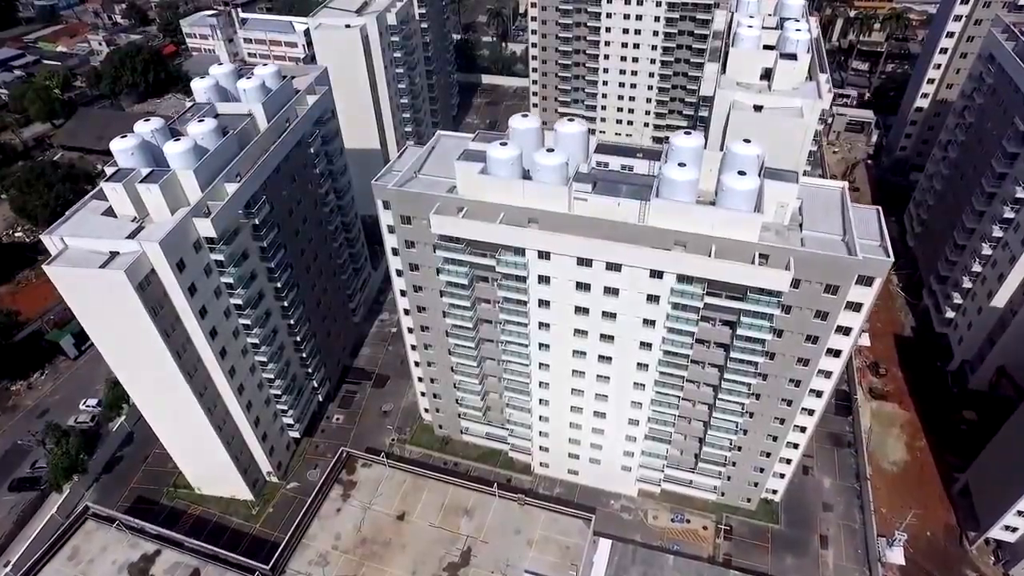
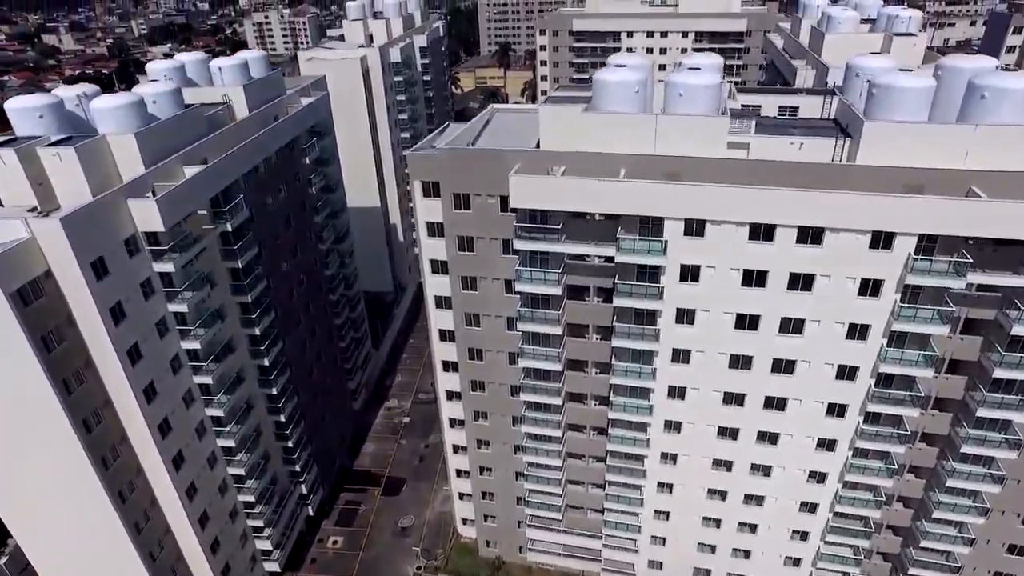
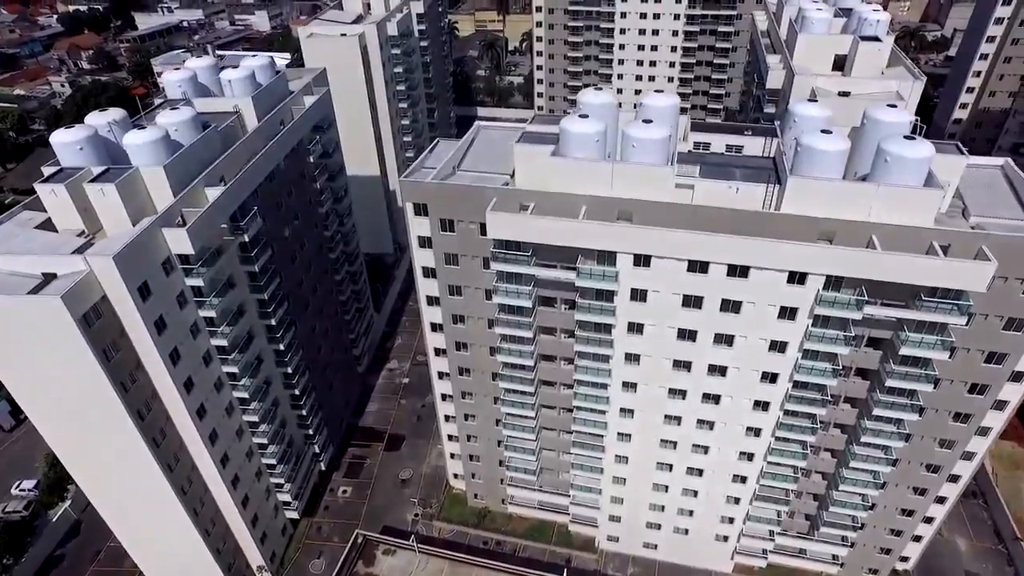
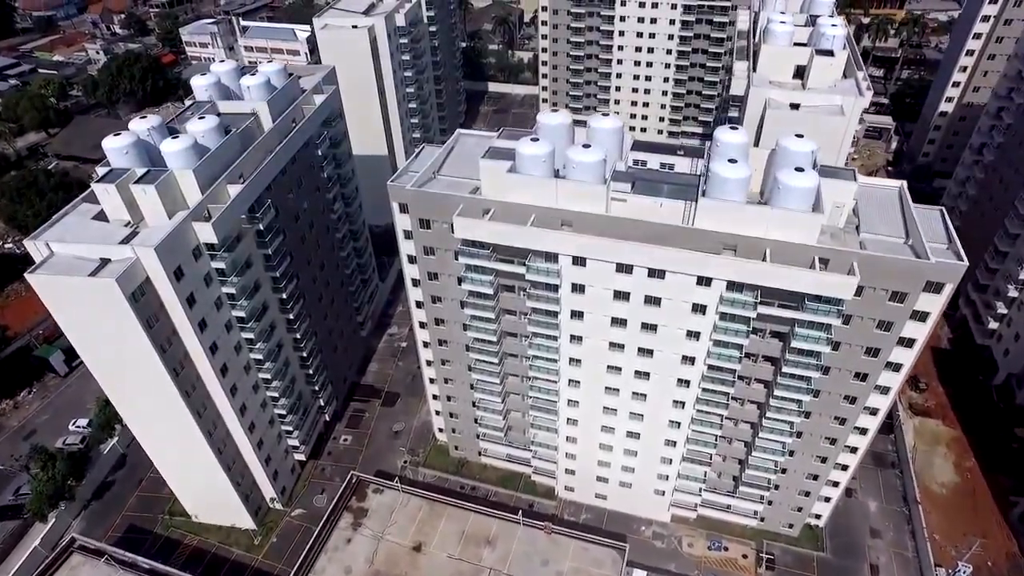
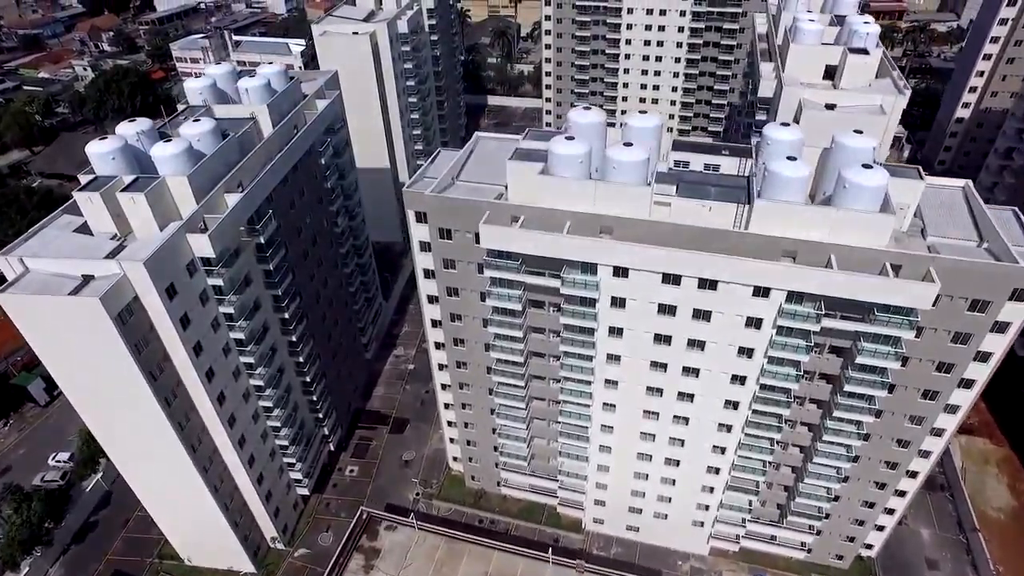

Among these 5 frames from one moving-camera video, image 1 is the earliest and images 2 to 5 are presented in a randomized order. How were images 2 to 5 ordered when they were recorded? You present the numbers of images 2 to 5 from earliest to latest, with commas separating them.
4, 5, 3, 2
